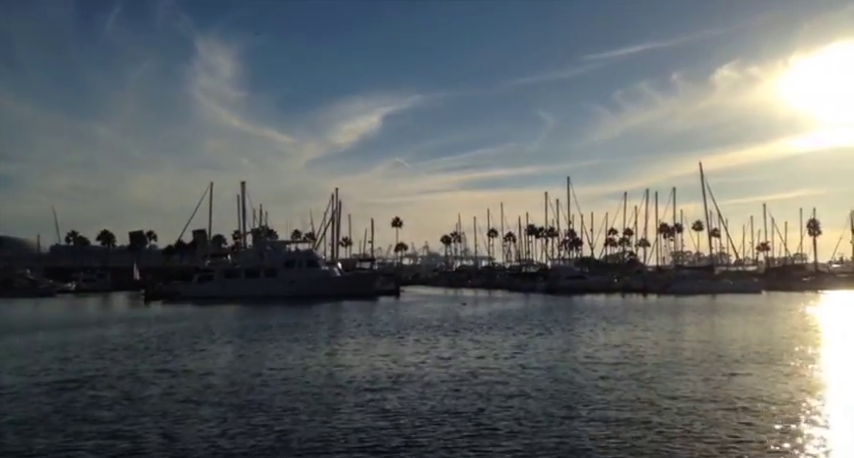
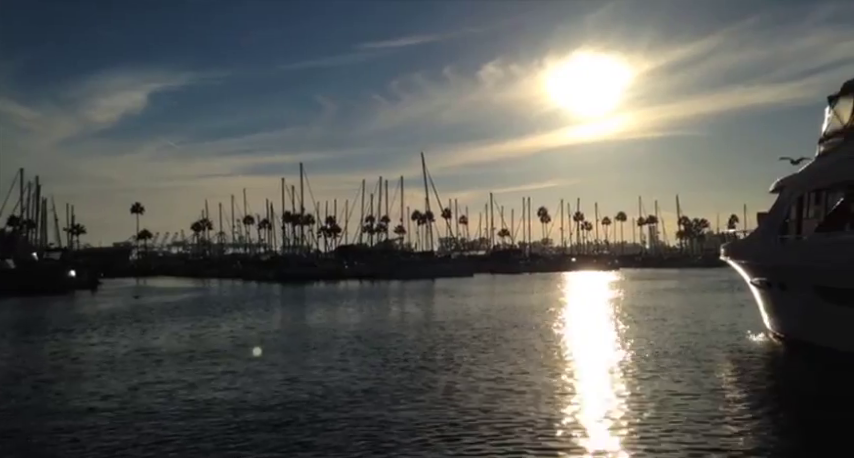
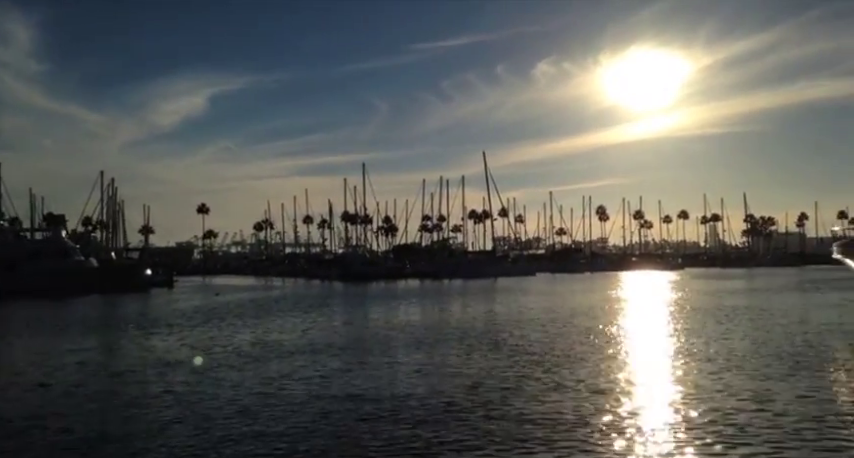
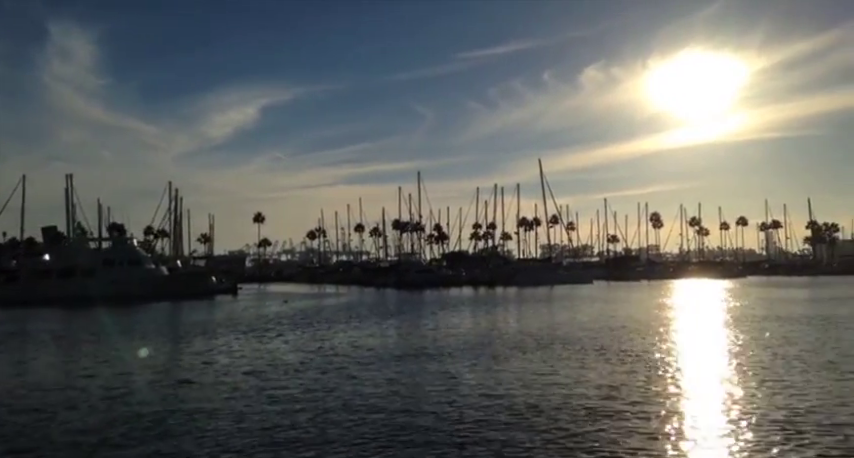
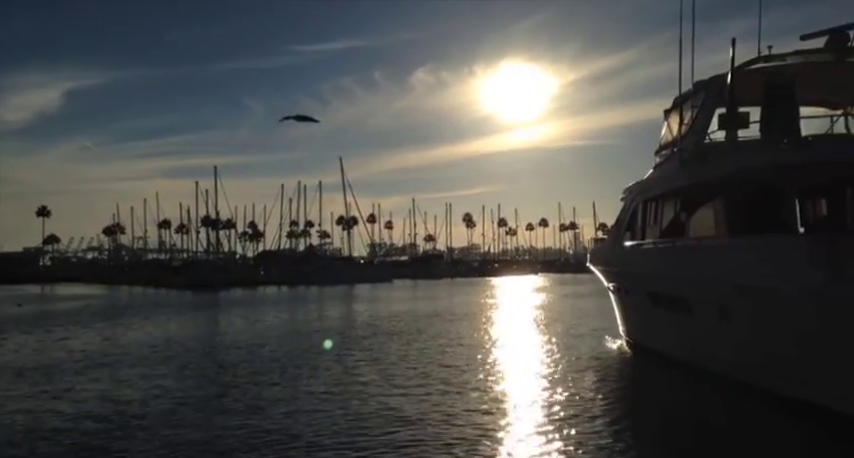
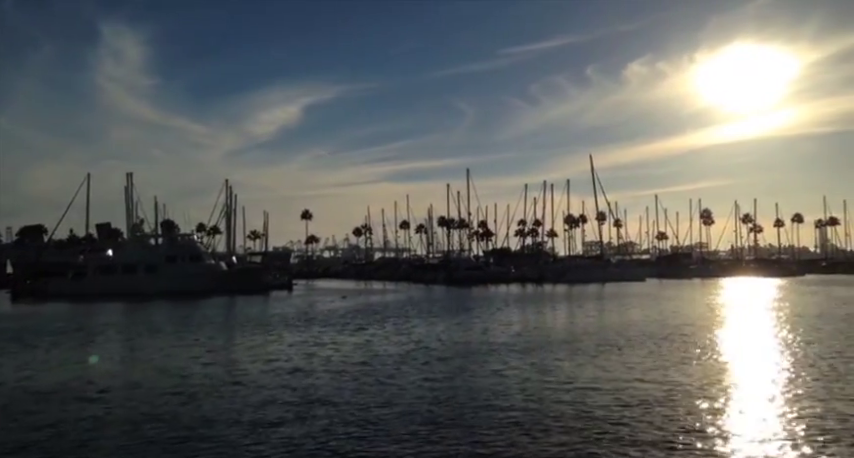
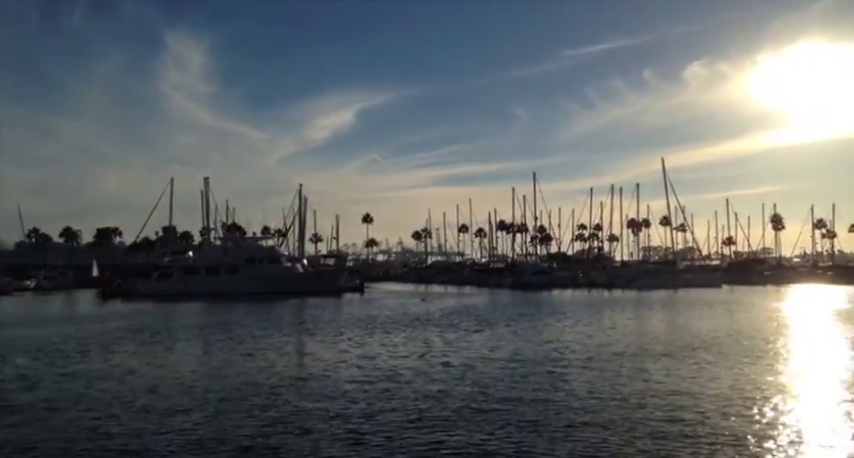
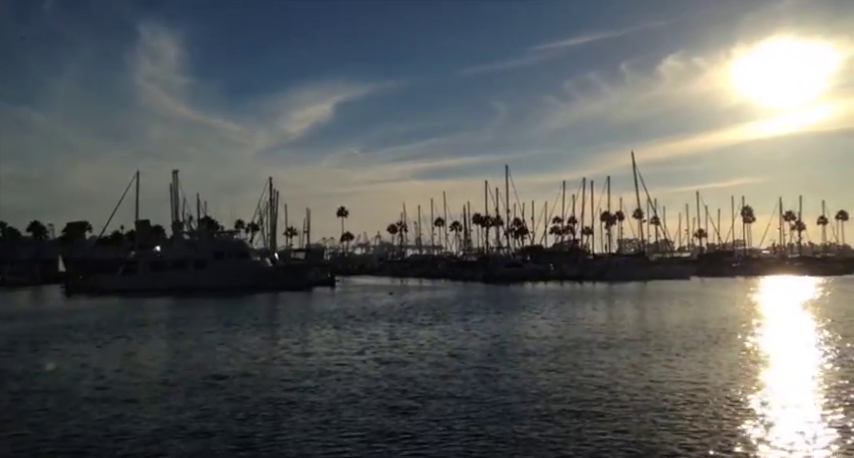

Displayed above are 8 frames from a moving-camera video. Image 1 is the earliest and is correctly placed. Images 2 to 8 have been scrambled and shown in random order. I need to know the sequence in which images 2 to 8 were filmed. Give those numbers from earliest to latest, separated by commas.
7, 8, 6, 4, 3, 2, 5
